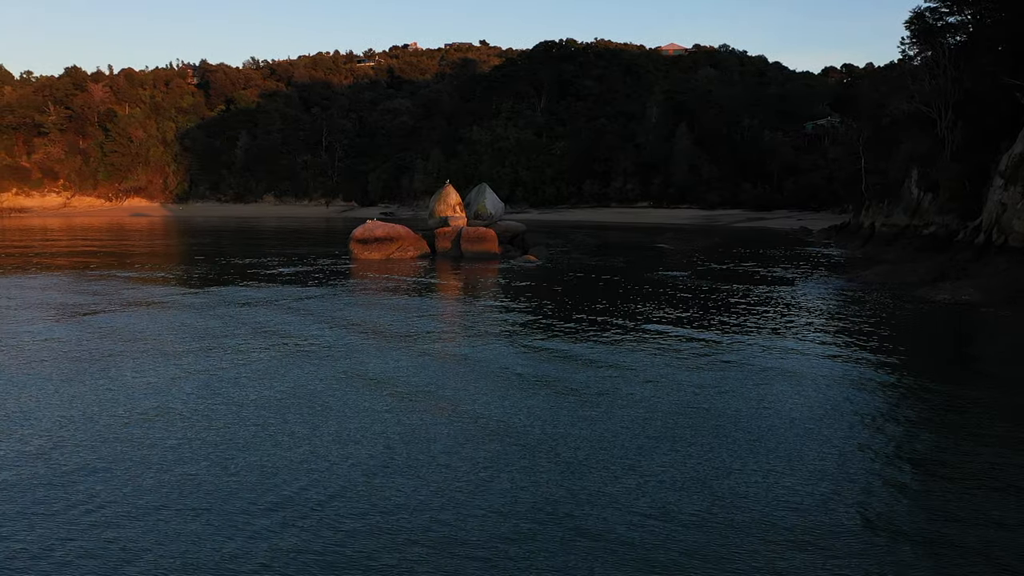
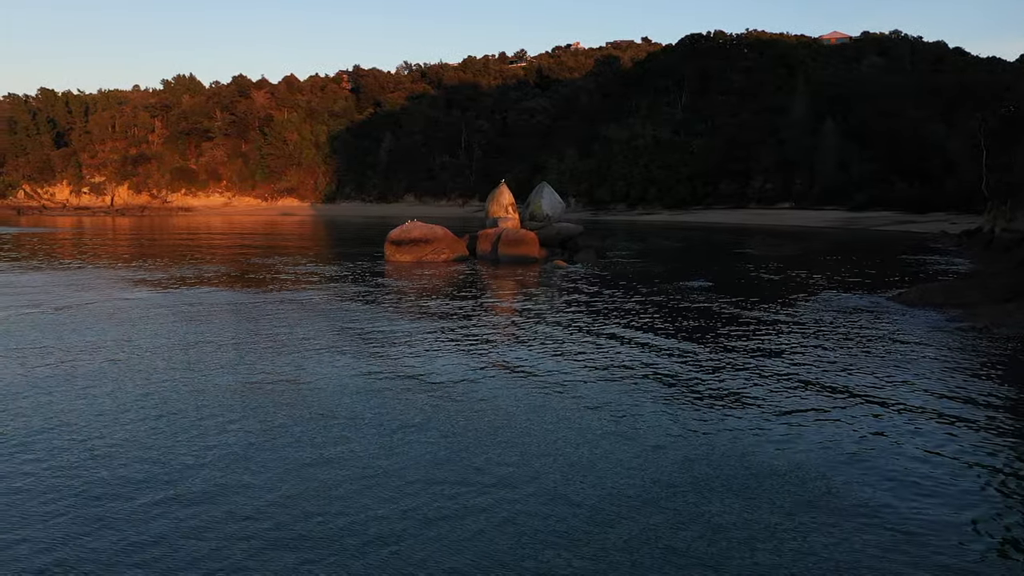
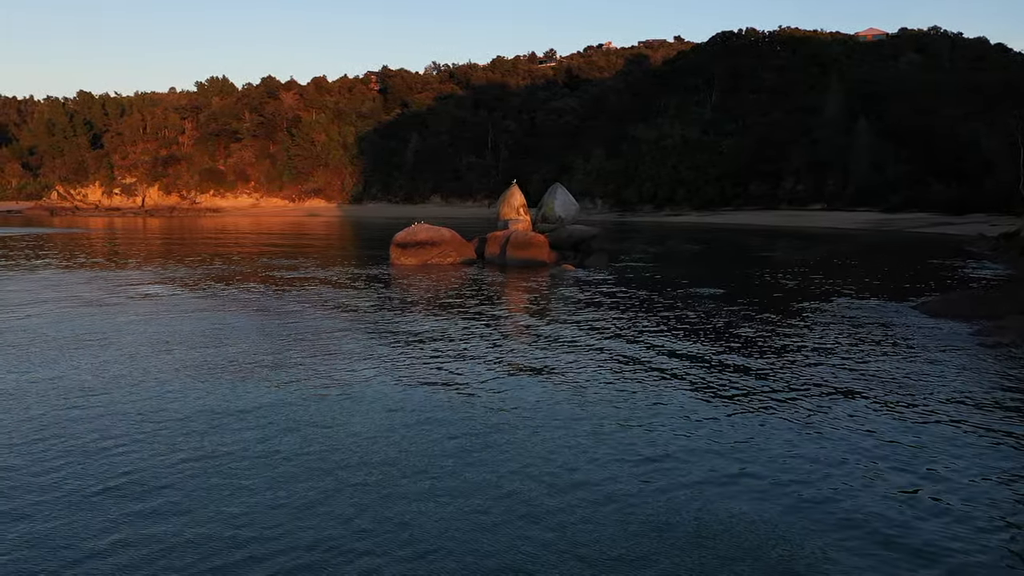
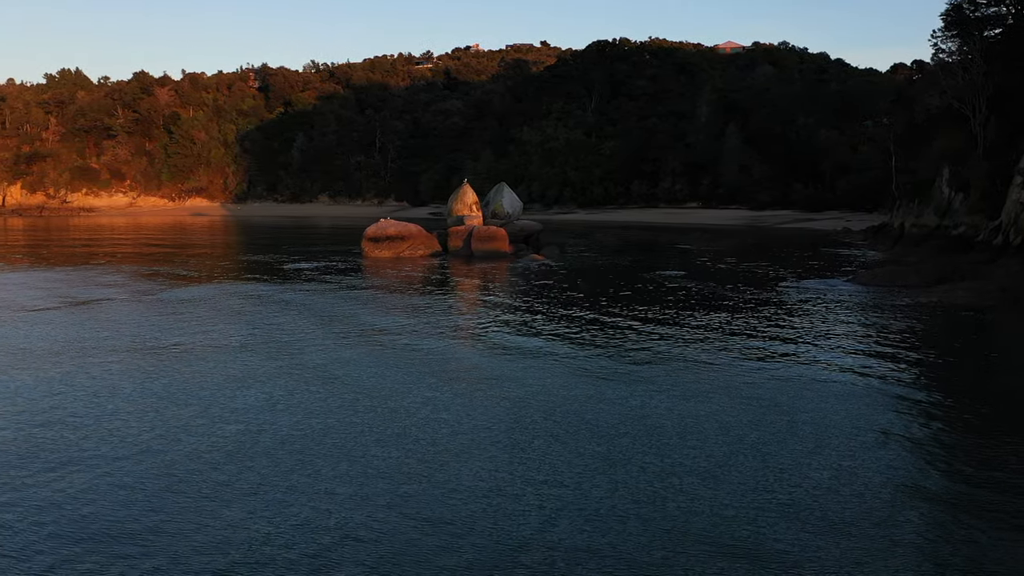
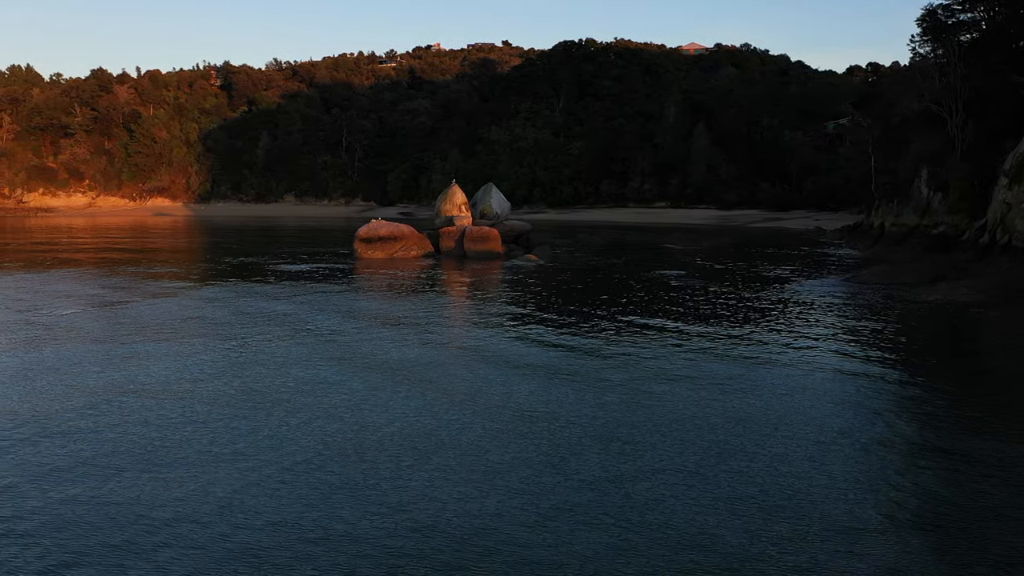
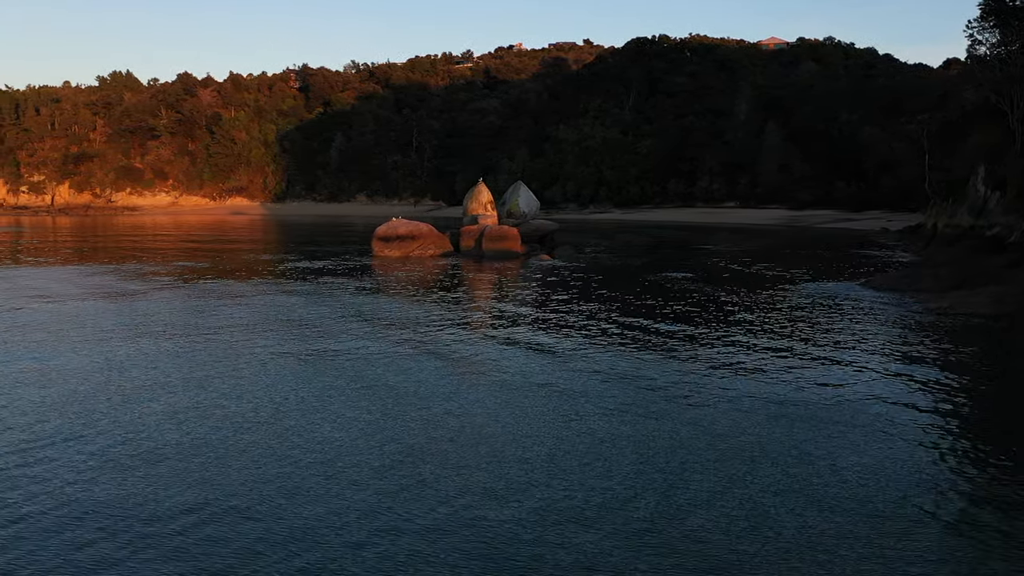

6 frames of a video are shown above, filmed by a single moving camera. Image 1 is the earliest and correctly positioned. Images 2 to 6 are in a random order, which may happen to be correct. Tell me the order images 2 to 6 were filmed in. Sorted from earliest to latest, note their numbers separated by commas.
5, 4, 6, 2, 3
